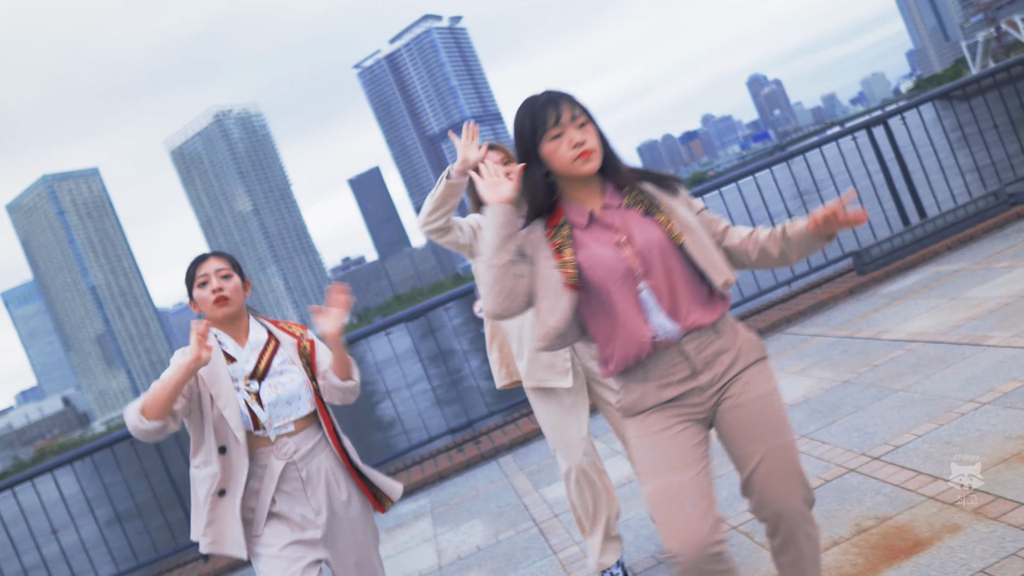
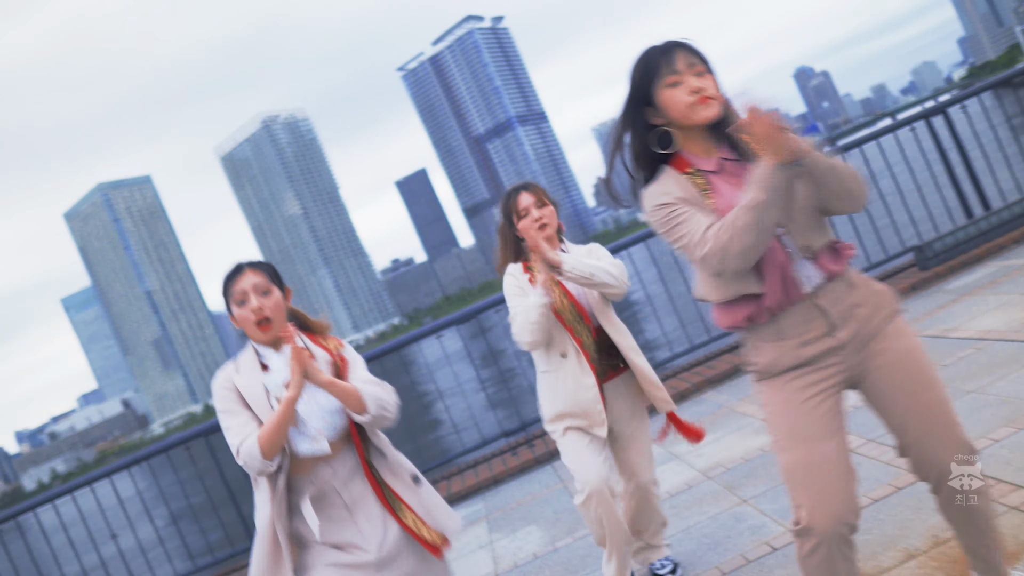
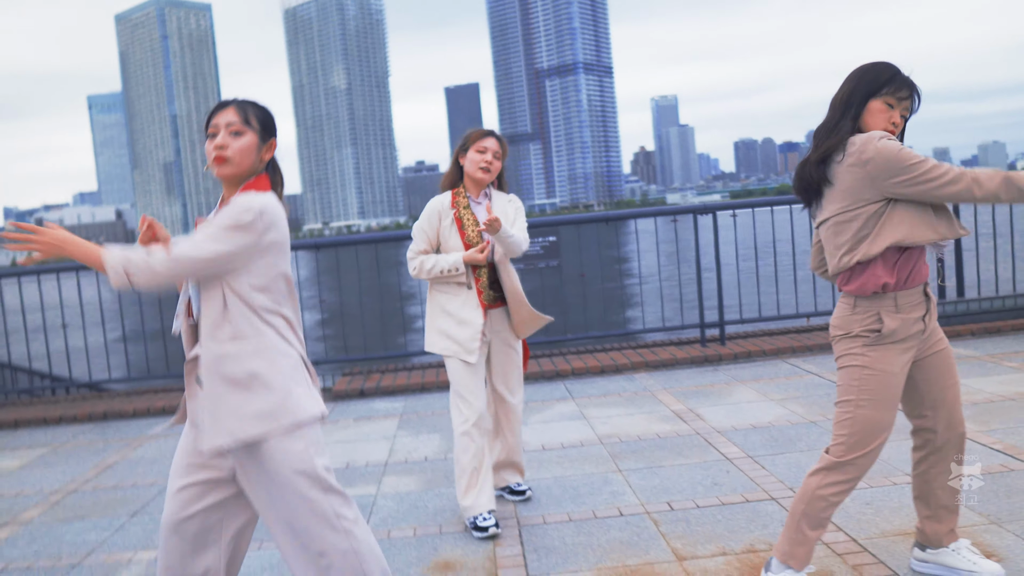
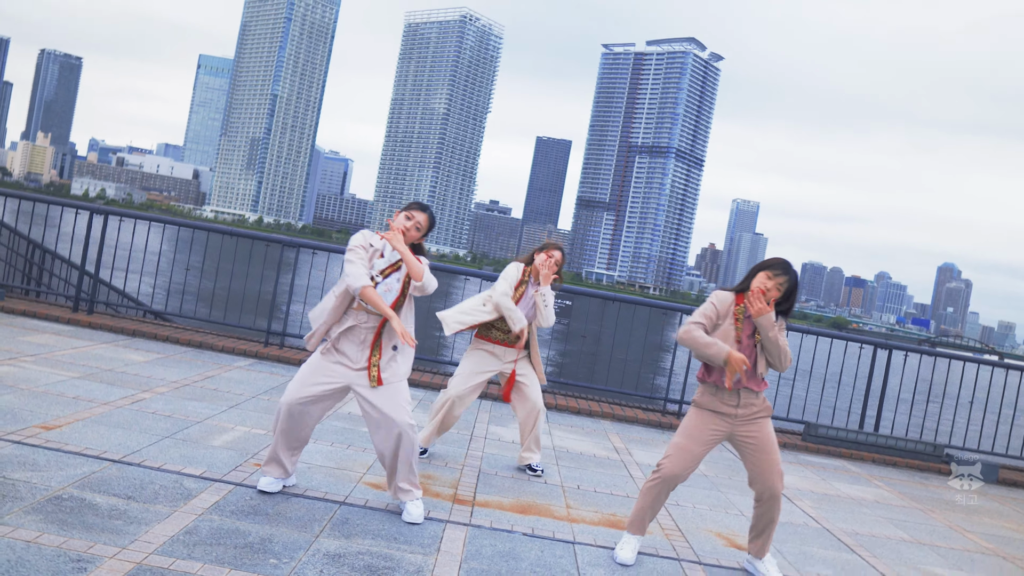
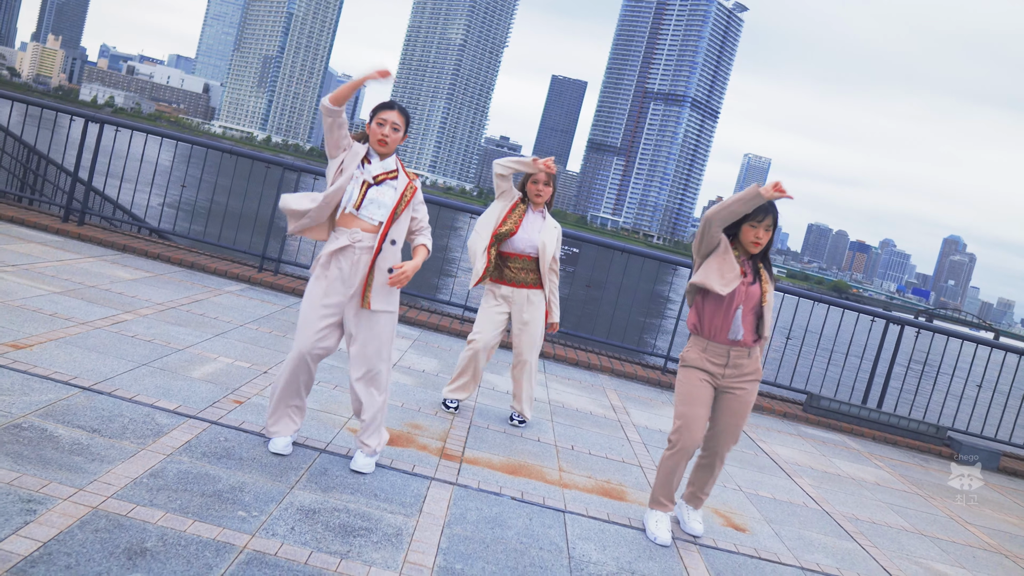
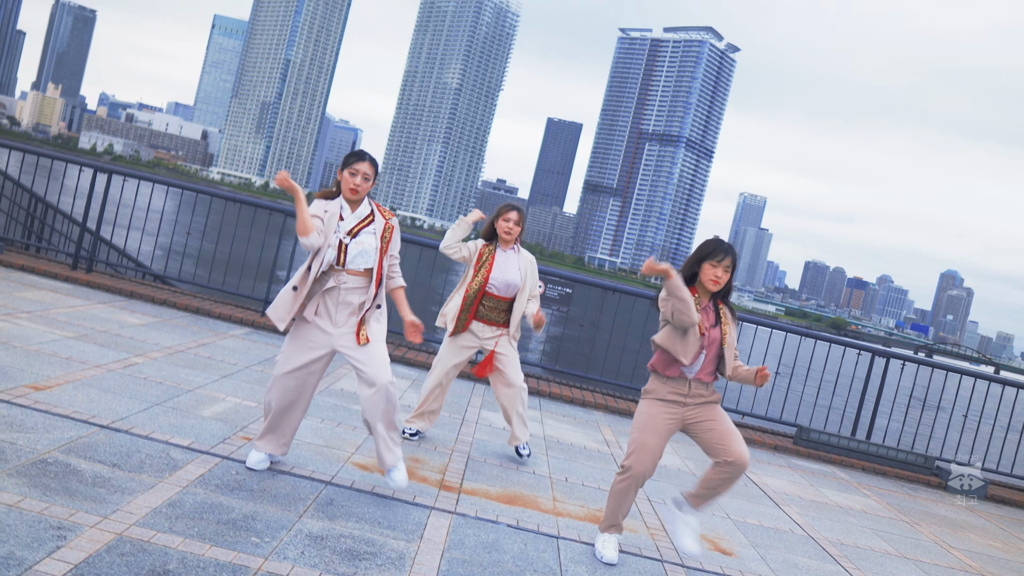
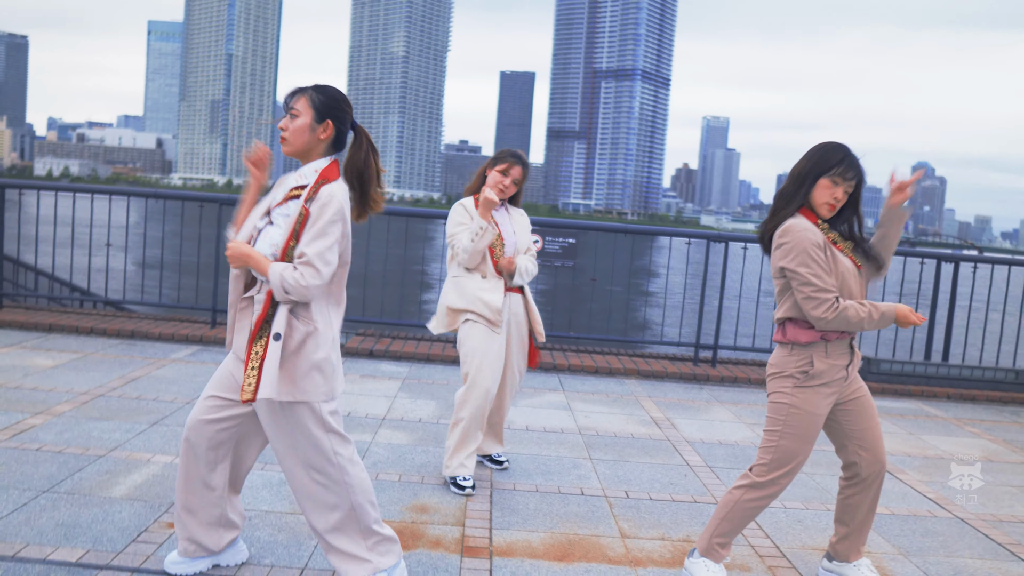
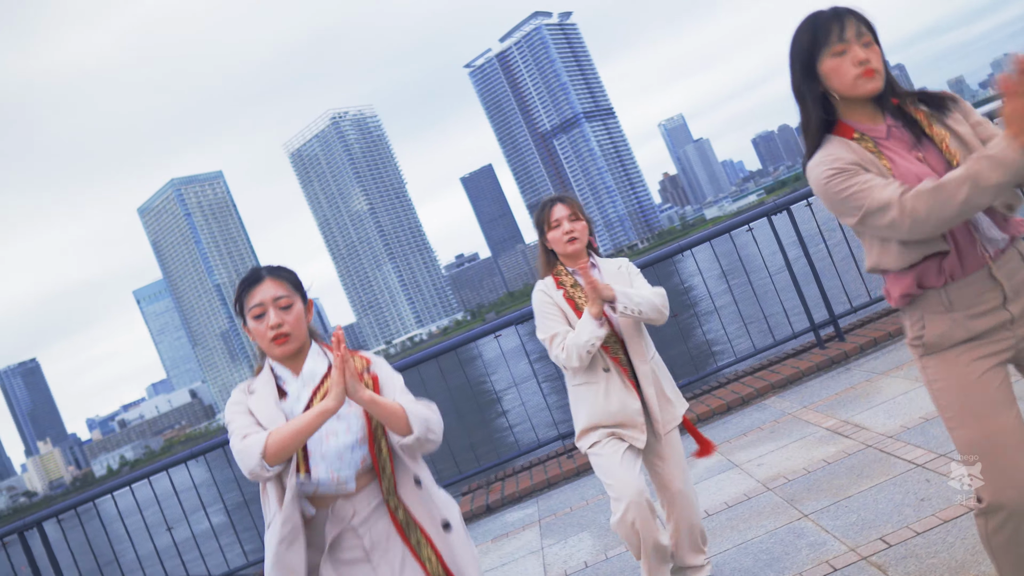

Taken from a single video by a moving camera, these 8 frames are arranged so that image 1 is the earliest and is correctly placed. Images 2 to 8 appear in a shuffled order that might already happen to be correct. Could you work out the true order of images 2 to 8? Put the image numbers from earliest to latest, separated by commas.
2, 8, 3, 7, 5, 6, 4
